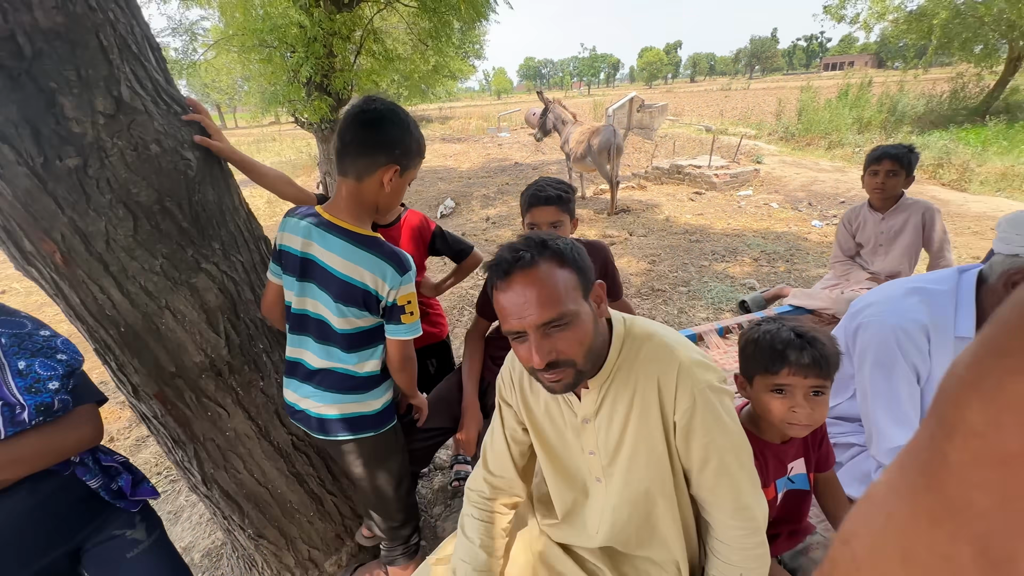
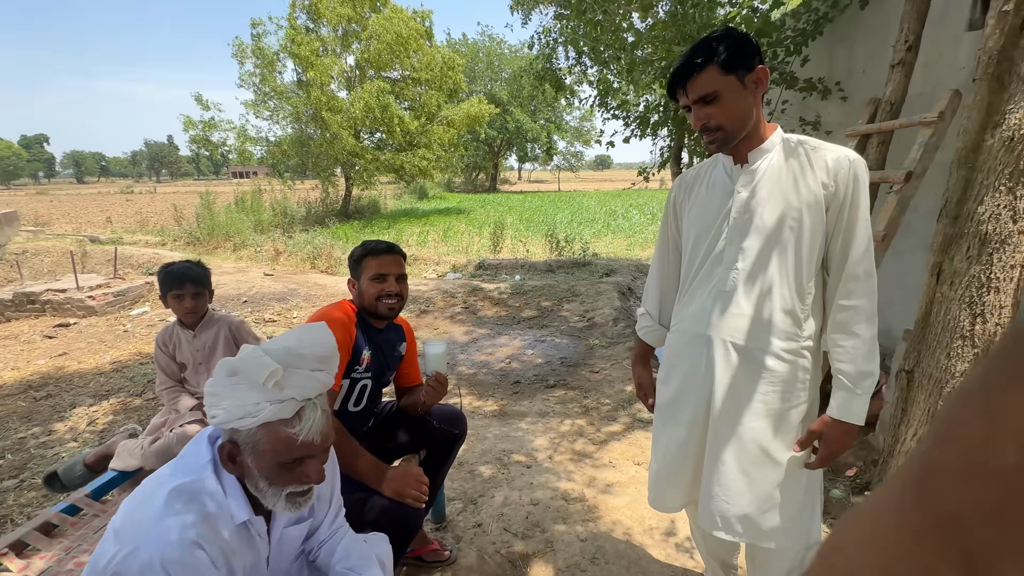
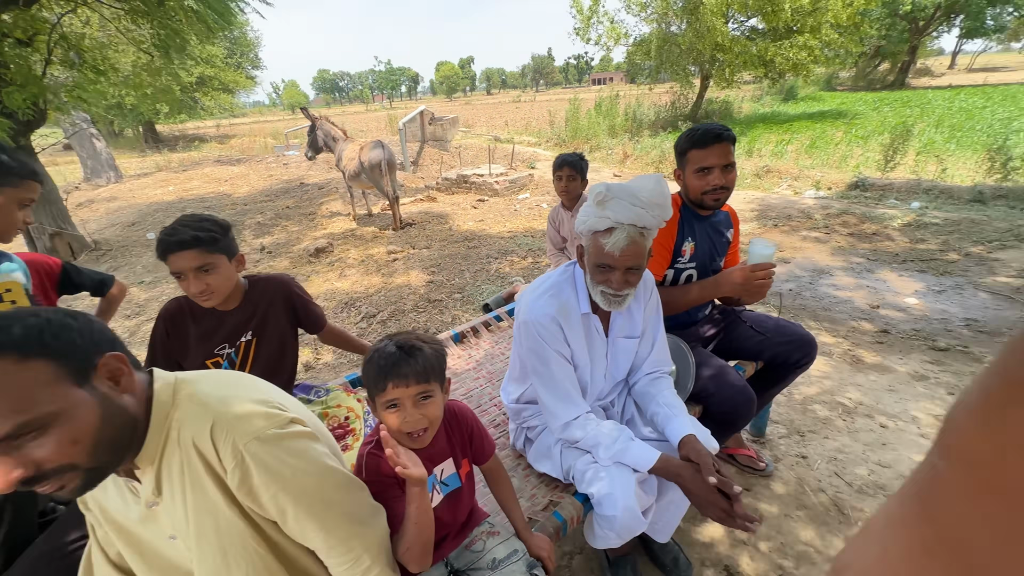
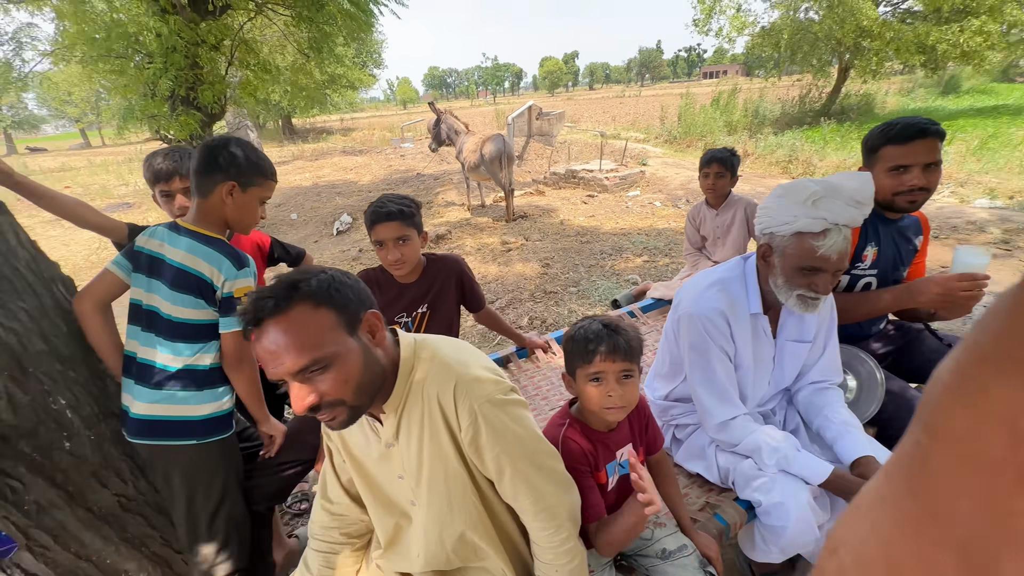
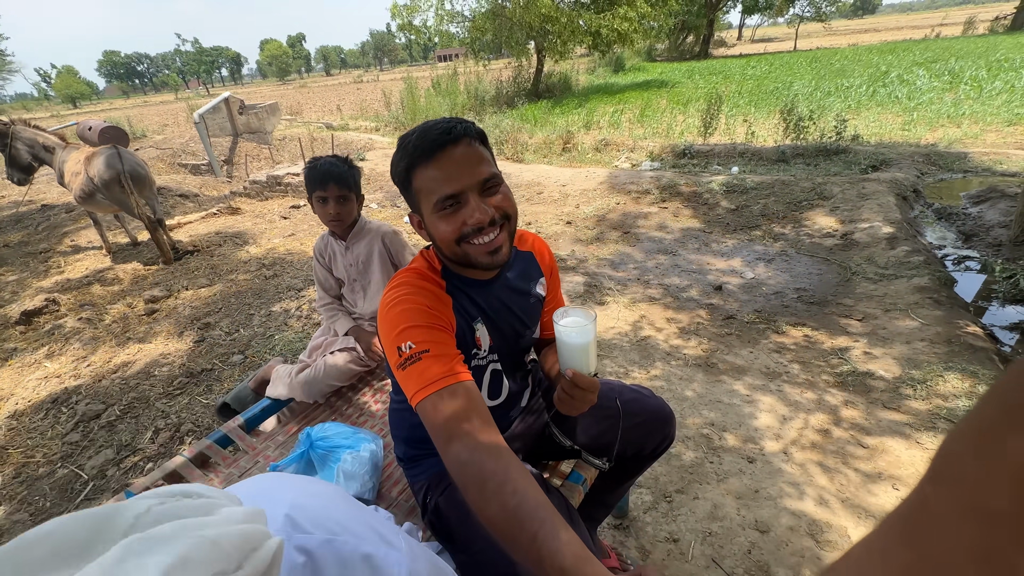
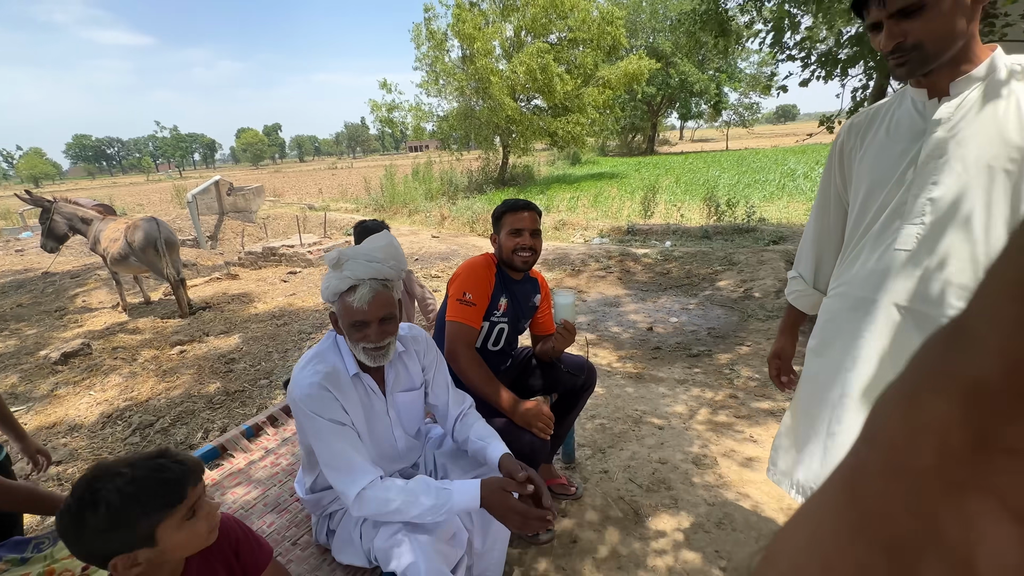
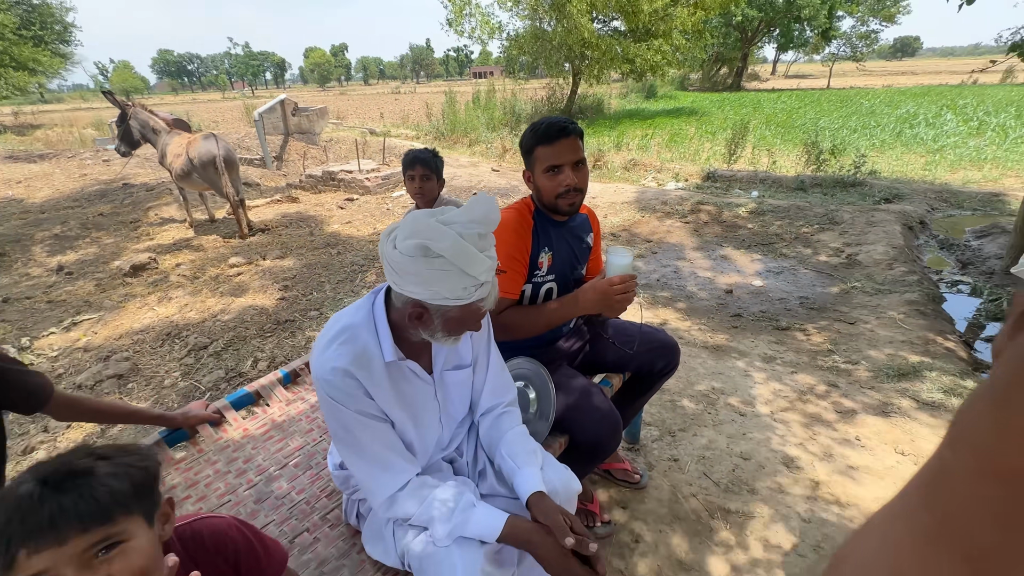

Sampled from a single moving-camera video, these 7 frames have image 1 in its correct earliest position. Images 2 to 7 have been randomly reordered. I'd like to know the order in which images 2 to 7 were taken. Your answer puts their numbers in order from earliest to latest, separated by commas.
4, 3, 7, 5, 6, 2
